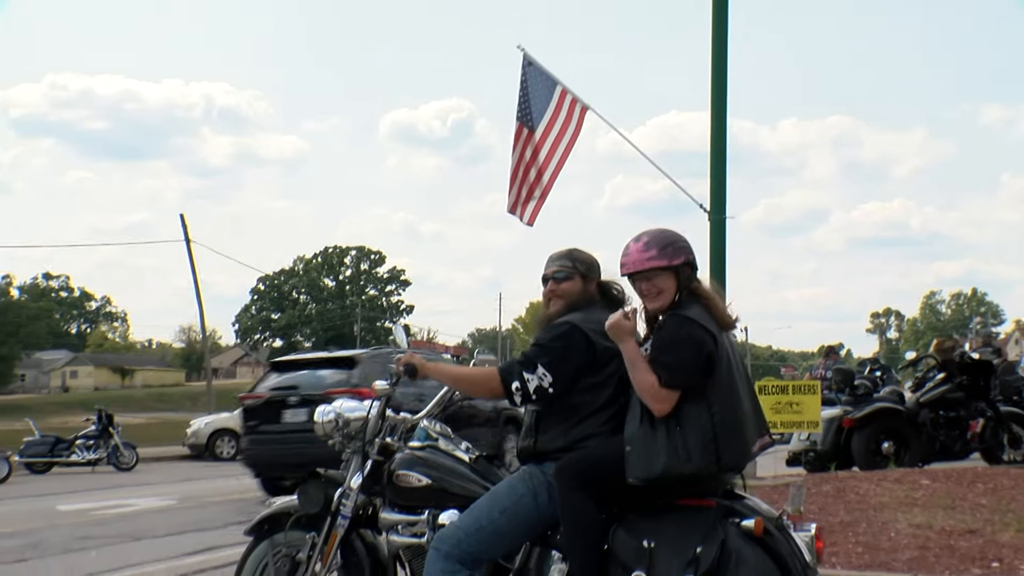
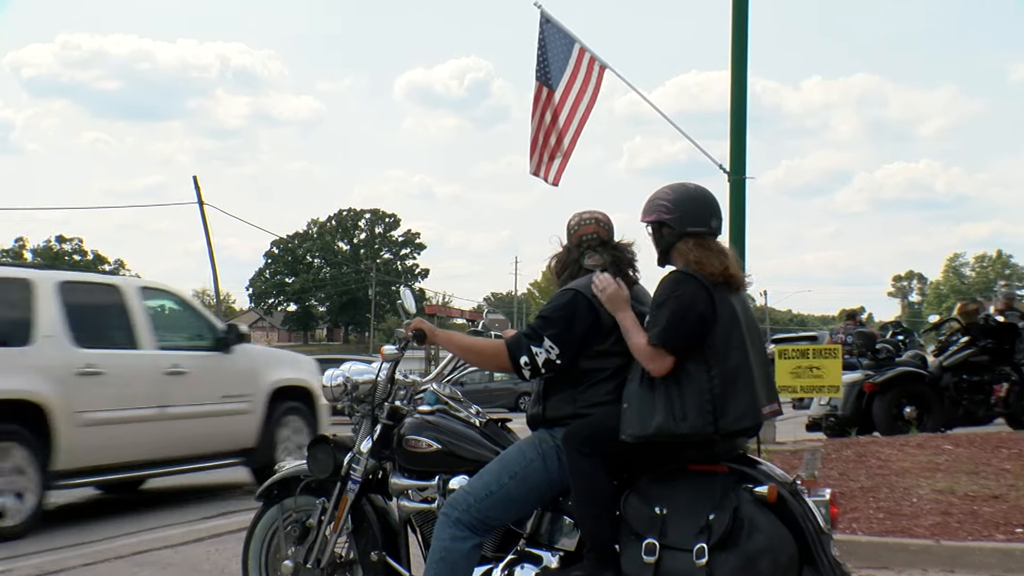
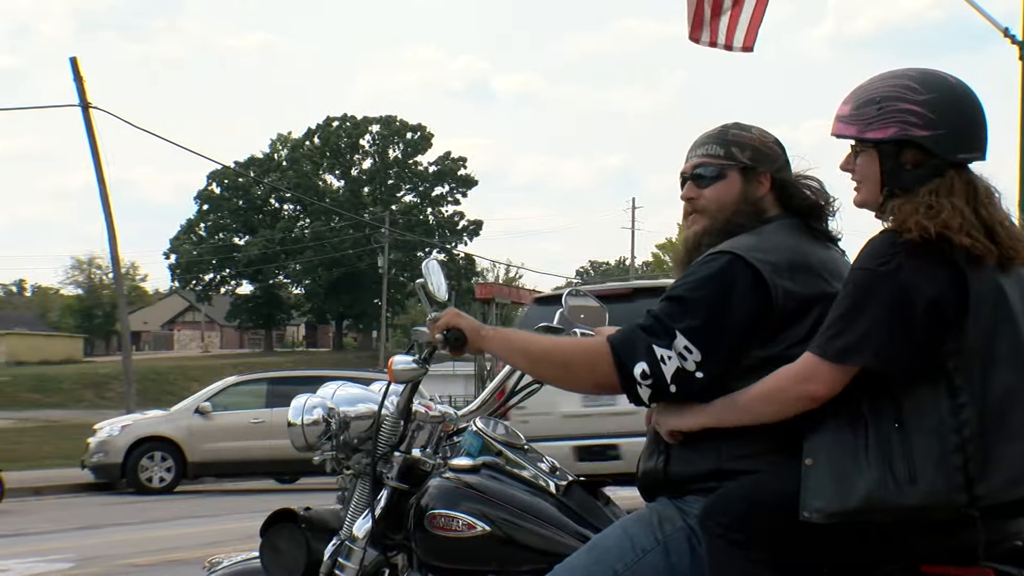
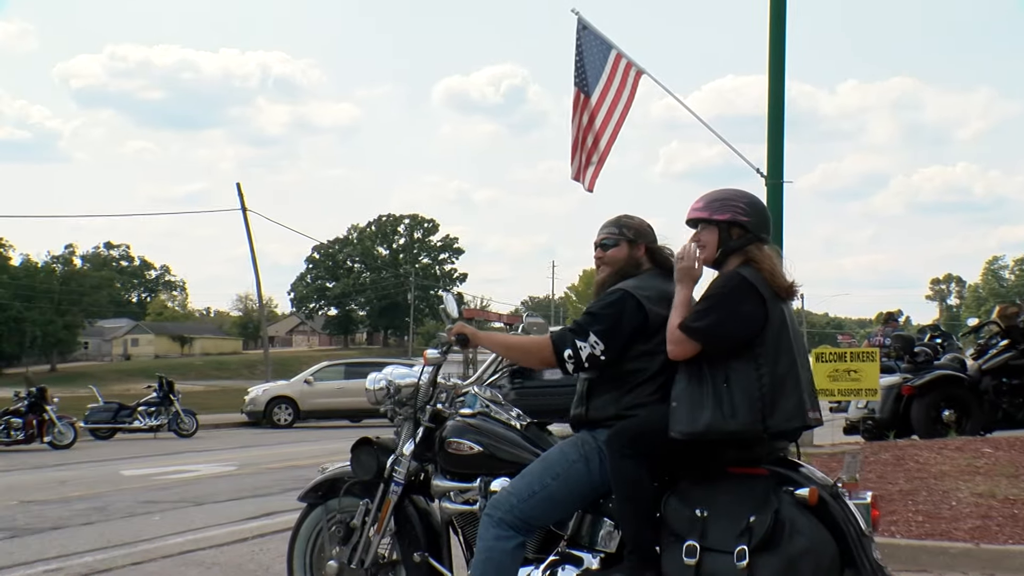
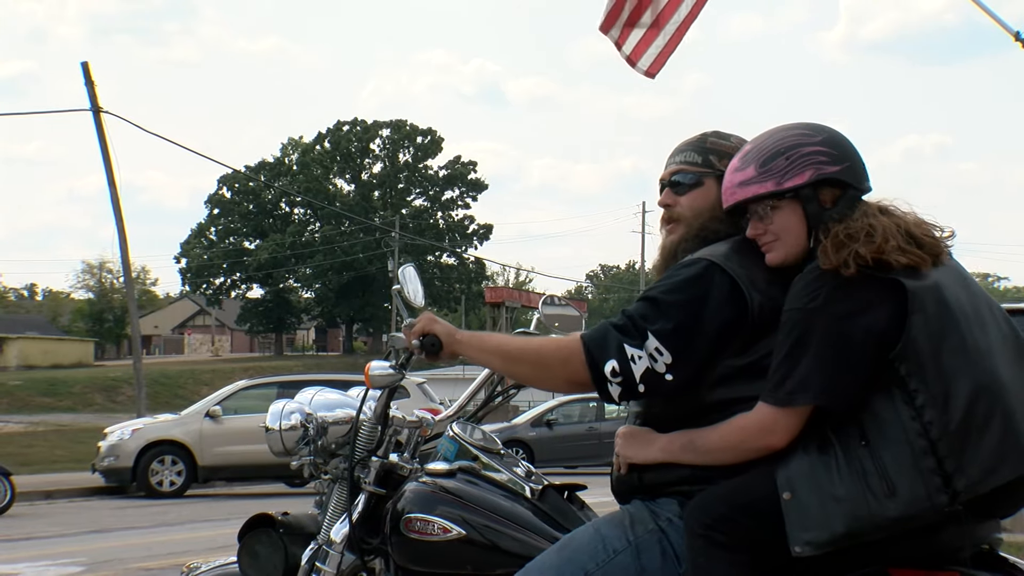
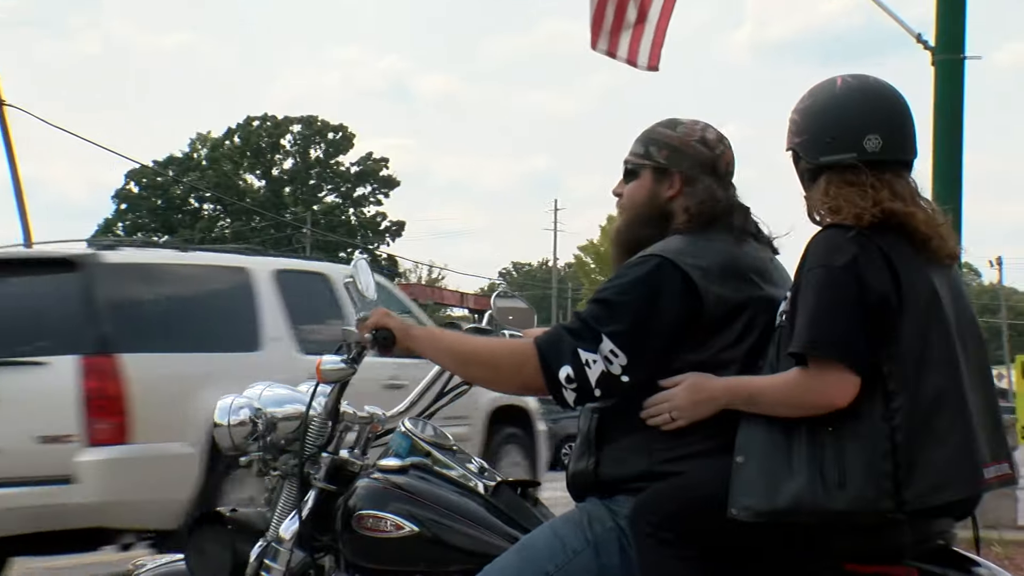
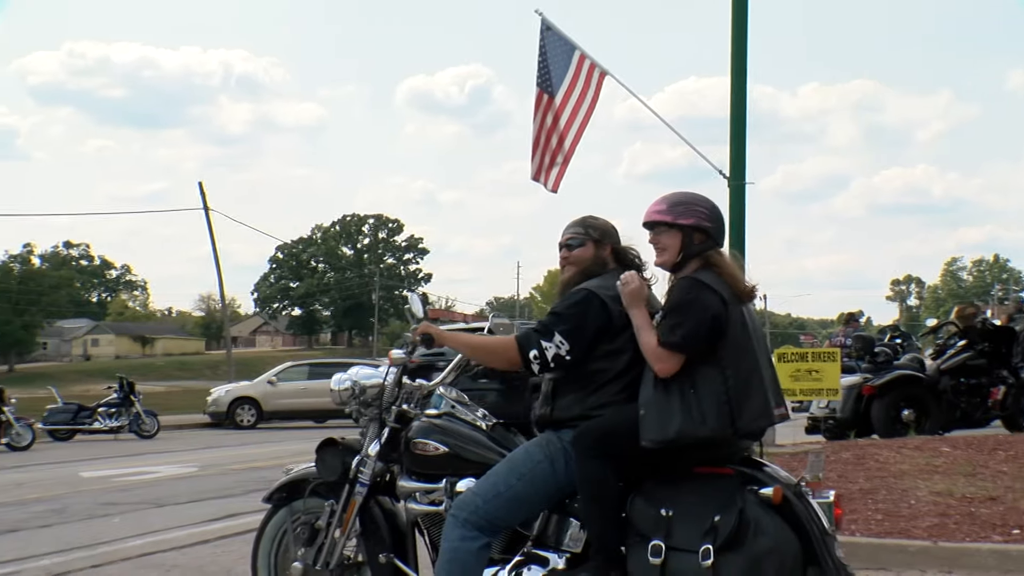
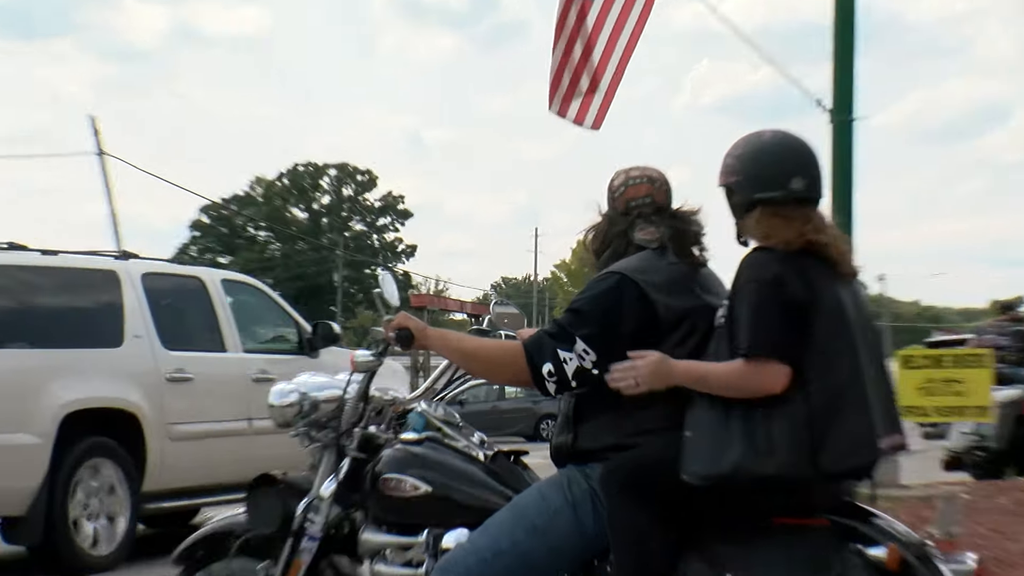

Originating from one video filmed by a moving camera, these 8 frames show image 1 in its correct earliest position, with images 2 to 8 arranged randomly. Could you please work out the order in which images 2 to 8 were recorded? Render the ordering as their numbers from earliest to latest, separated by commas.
7, 4, 2, 8, 6, 3, 5
